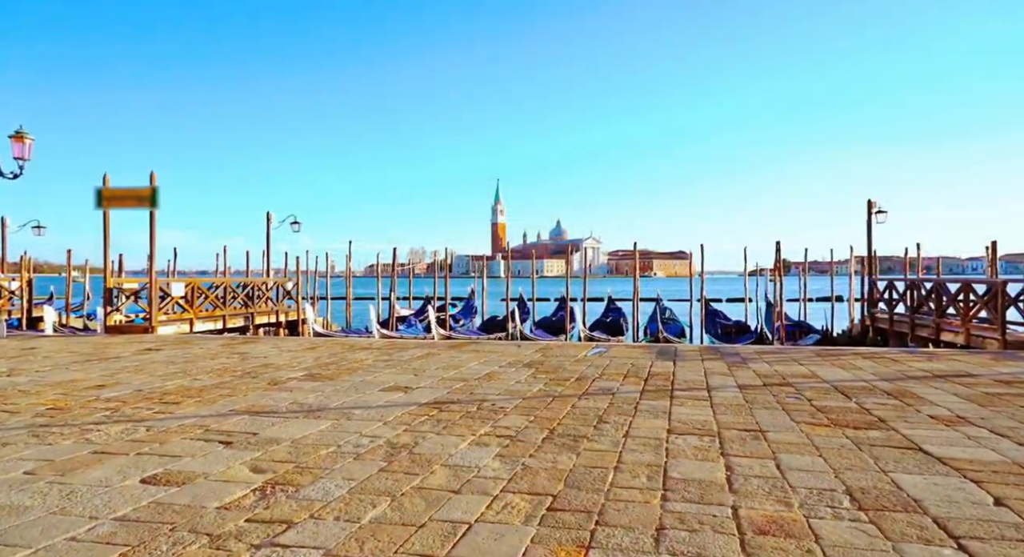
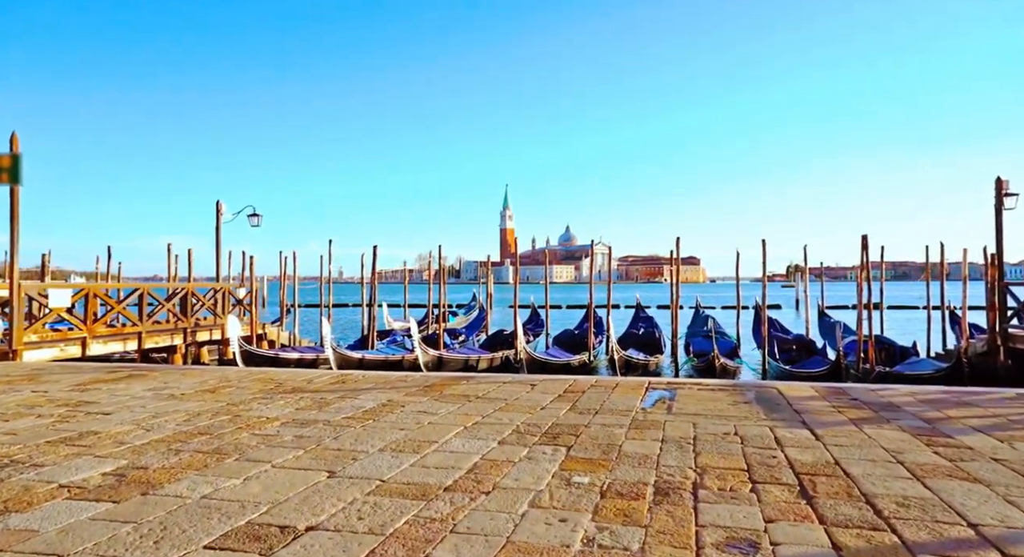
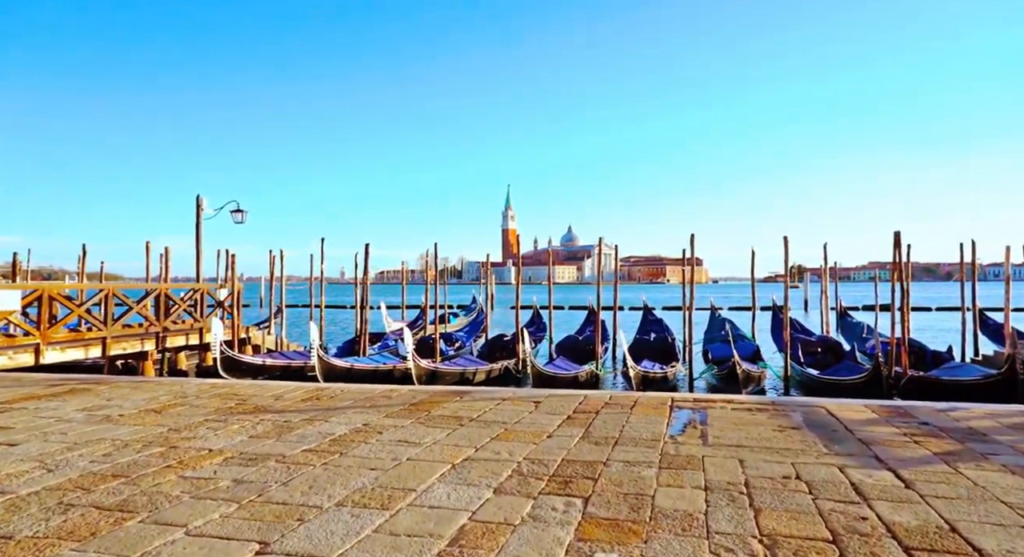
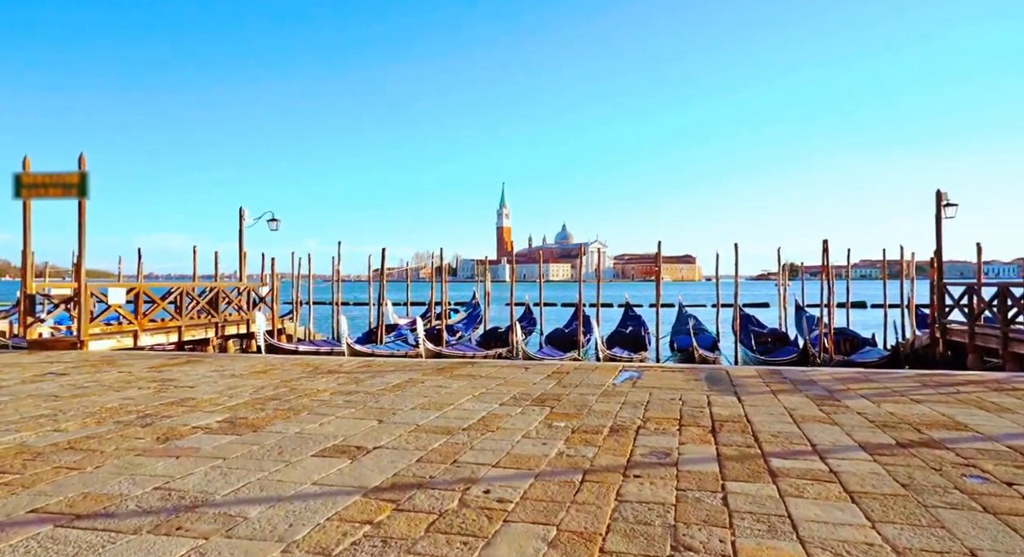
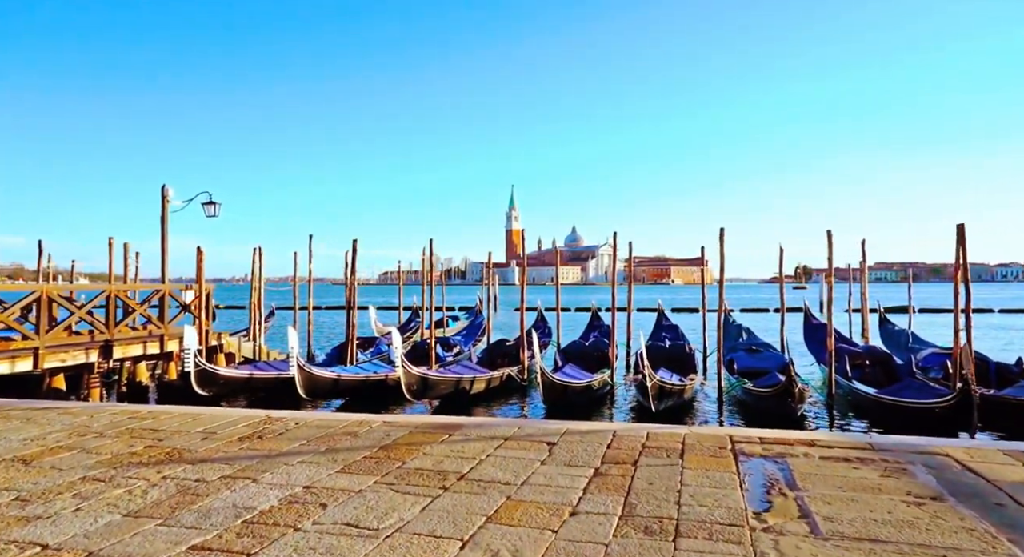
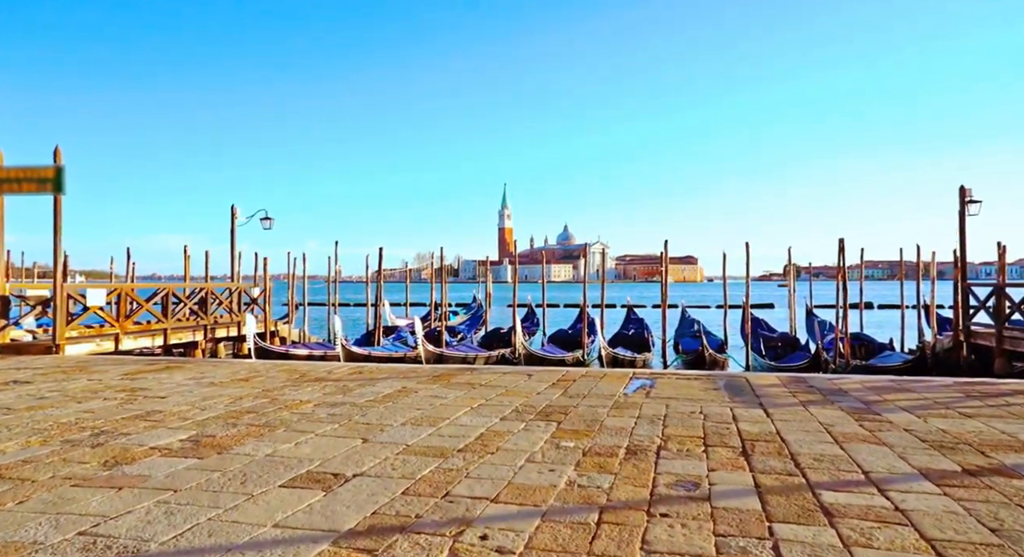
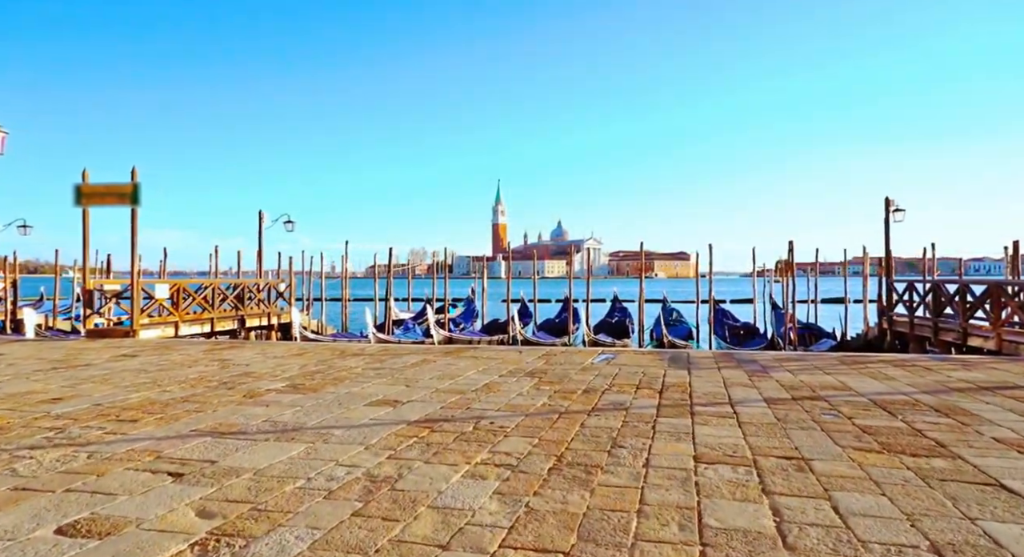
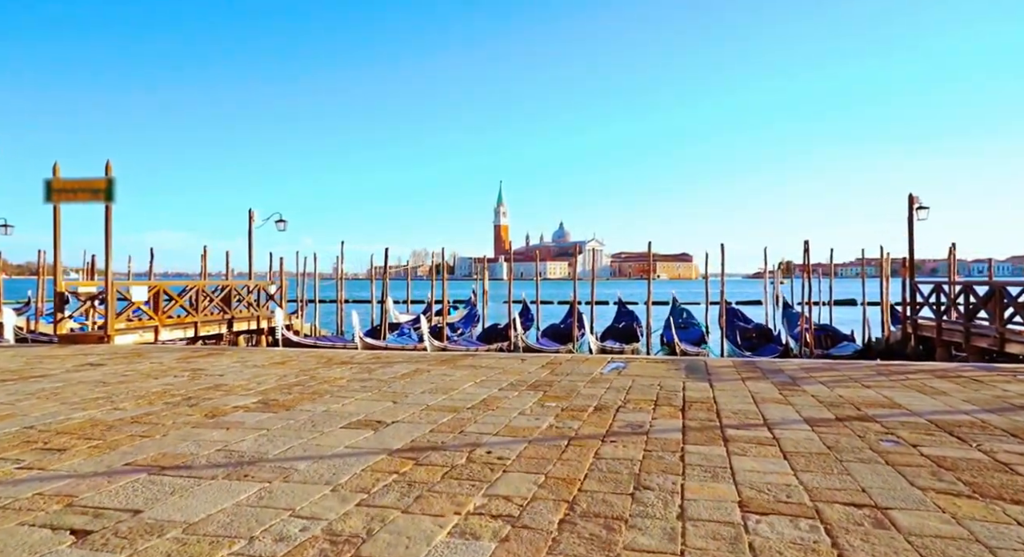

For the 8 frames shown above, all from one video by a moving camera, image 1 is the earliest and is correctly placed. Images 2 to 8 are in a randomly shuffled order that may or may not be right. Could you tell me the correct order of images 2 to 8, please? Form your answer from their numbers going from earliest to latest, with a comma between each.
7, 8, 4, 6, 2, 3, 5
